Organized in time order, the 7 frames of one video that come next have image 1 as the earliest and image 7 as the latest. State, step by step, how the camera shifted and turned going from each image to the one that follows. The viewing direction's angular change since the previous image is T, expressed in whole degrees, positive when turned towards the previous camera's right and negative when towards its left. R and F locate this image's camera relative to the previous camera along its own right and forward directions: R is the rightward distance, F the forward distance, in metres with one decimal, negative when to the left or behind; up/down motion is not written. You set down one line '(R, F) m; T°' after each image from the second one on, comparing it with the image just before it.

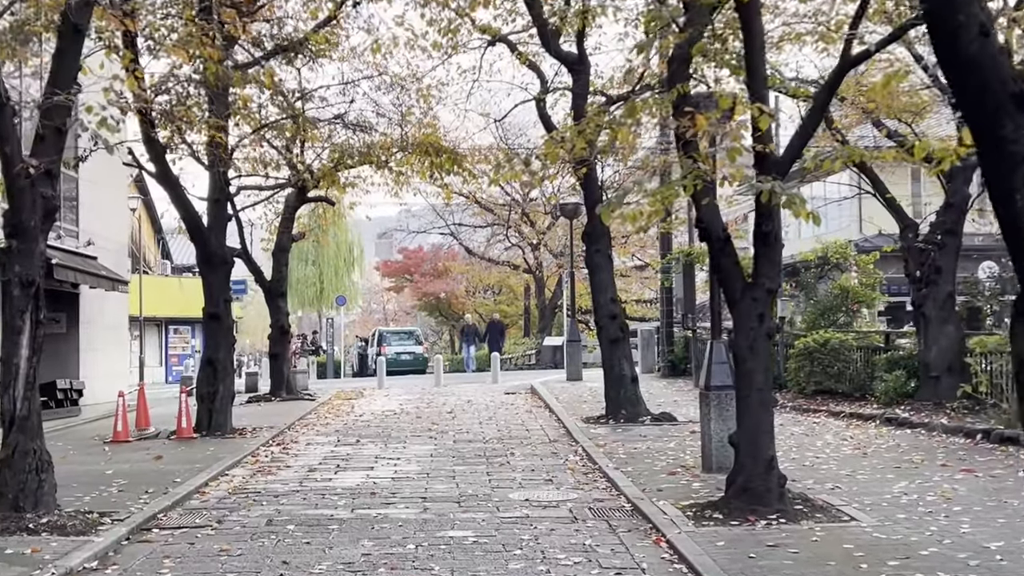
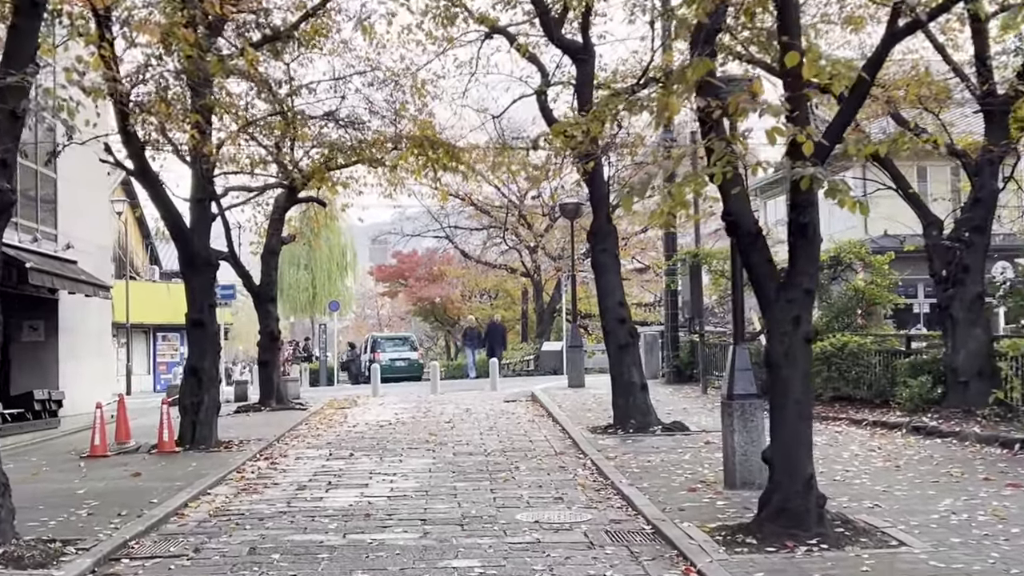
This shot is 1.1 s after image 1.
(-0.1, +0.9) m; 0°
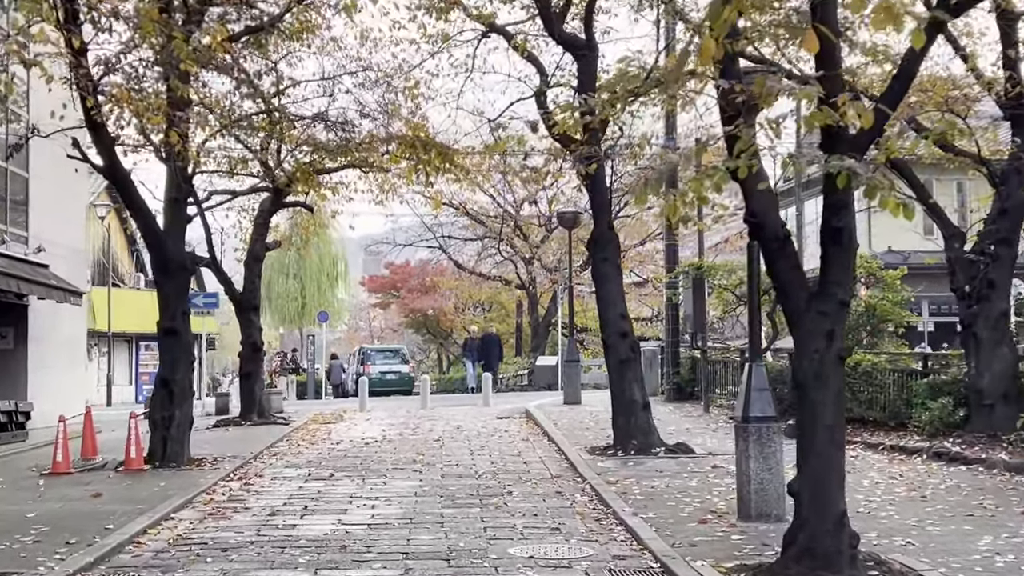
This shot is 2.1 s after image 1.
(0.0, +1.0) m; 0°
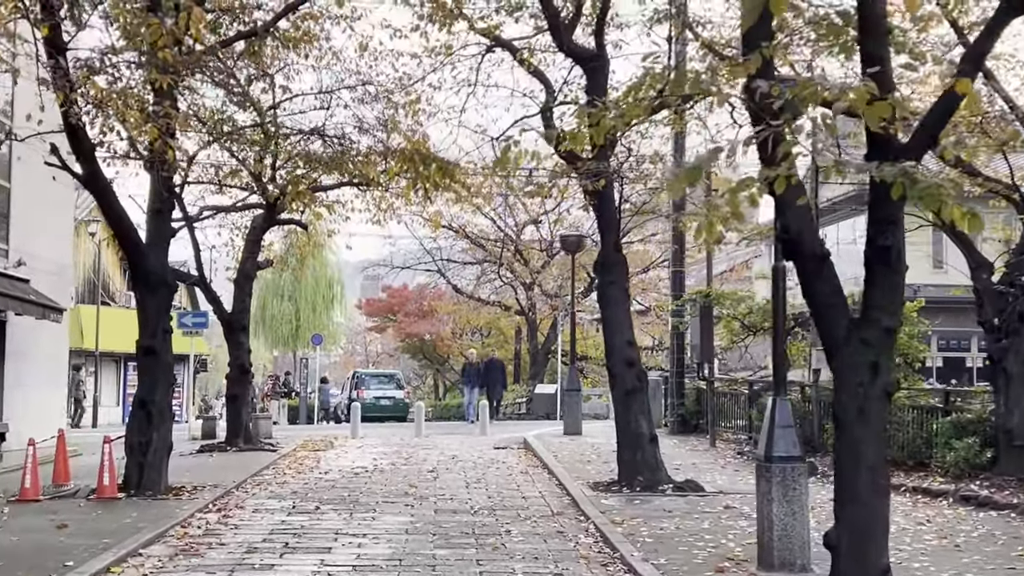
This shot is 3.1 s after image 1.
(0.0, +0.8) m; 0°
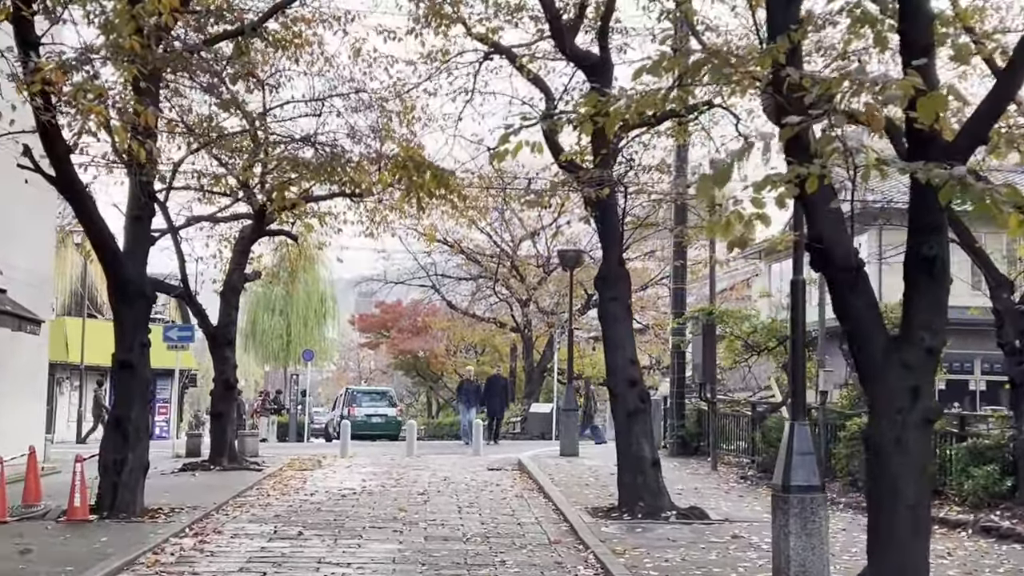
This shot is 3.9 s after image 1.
(0.0, +0.7) m; 0°
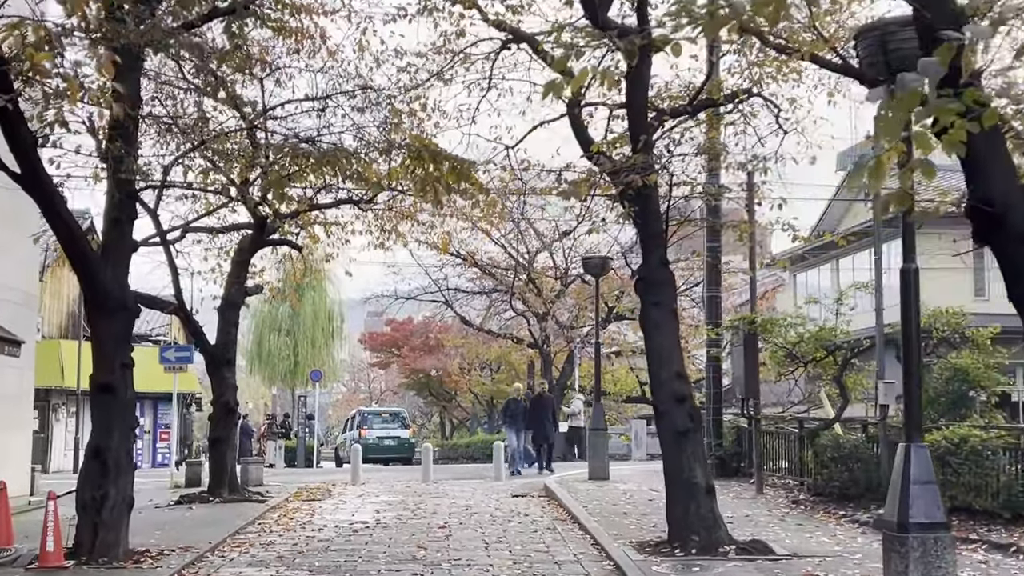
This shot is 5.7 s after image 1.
(-0.2, +1.6) m; 0°
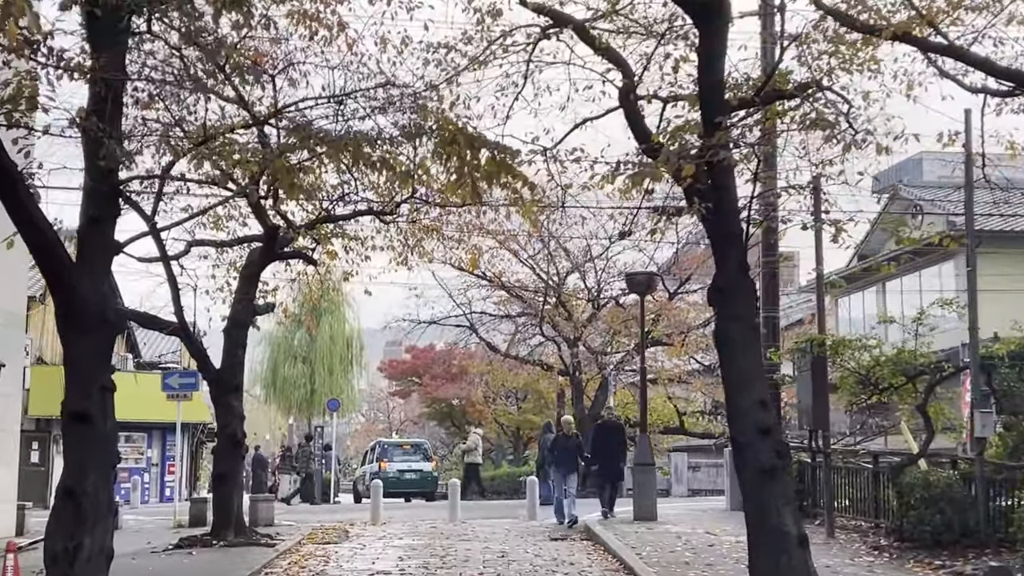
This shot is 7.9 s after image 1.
(-0.3, +1.8) m; -1°
